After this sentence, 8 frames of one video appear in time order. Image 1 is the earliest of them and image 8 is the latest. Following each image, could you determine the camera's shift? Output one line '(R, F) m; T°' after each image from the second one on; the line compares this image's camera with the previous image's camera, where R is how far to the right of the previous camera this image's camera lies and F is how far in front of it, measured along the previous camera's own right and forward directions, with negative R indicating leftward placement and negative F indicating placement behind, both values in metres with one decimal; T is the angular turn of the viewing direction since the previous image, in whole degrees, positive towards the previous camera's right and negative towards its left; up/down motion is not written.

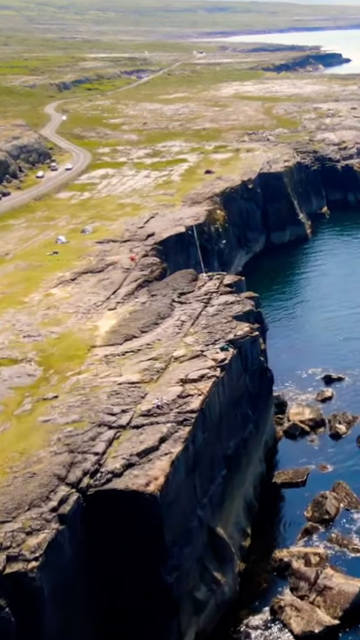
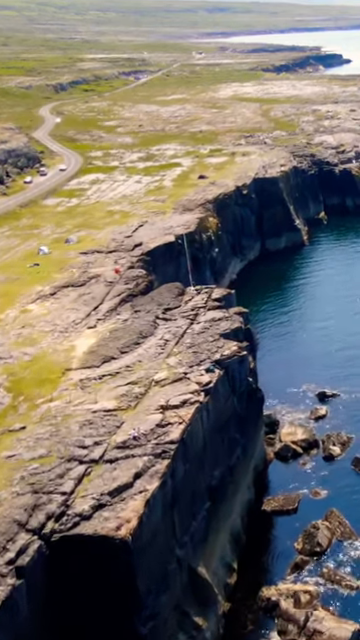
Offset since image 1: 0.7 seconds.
(+1.6, +5.3) m; 0°
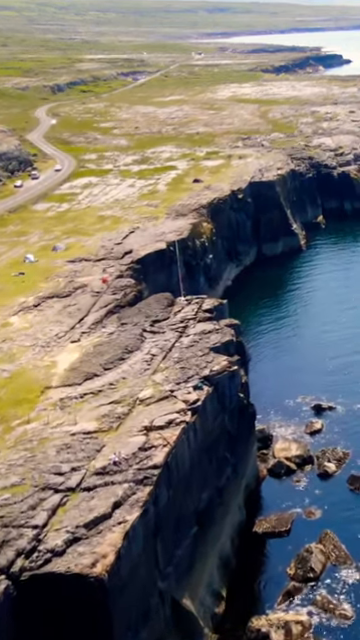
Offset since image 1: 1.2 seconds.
(+1.1, +3.8) m; 0°
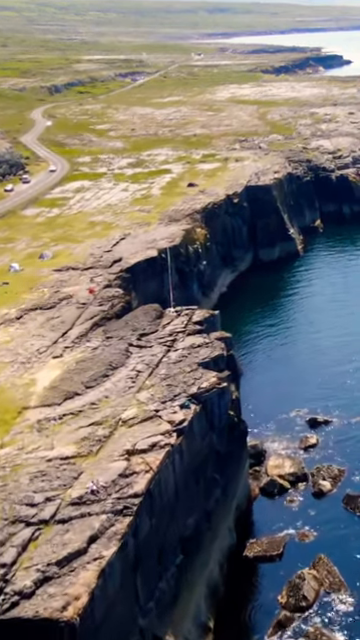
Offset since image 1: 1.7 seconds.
(+1.2, +3.9) m; 0°
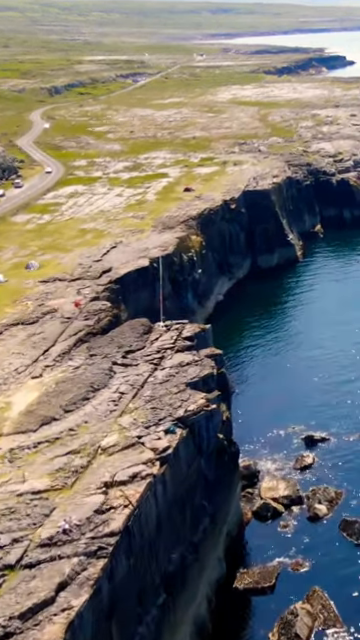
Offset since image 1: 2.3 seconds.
(+1.4, +4.5) m; 0°
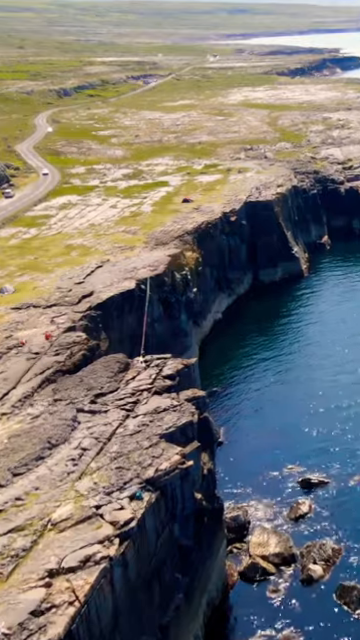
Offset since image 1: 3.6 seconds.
(+3.0, +9.6) m; -1°
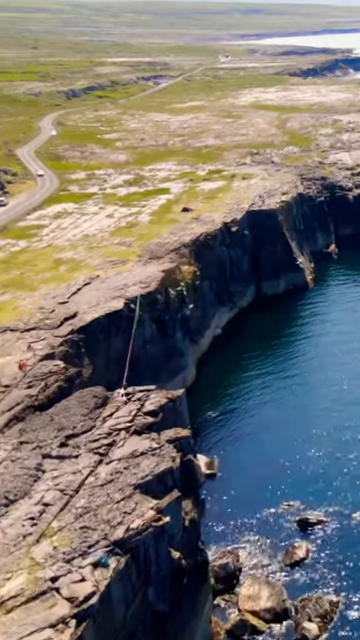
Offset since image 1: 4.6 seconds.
(+2.3, +7.4) m; -1°
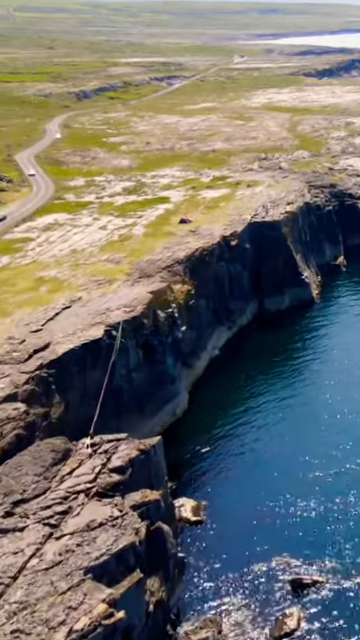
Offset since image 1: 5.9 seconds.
(+3.1, +9.8) m; -1°
